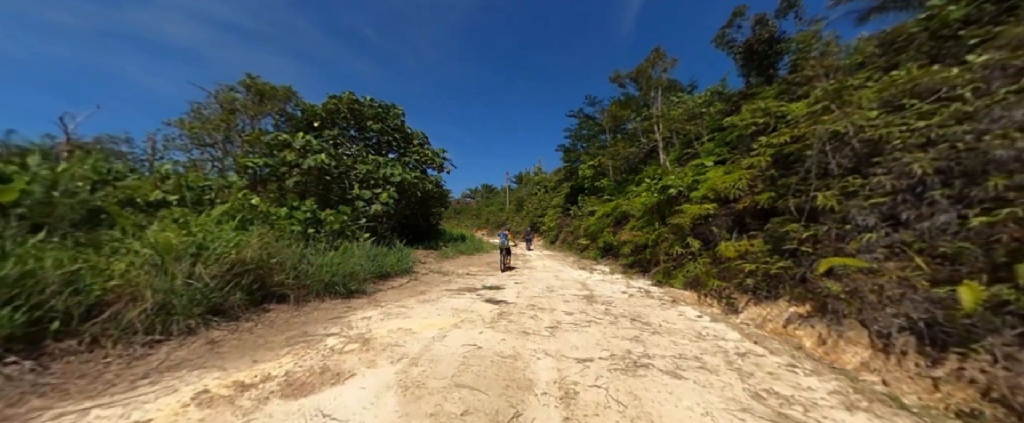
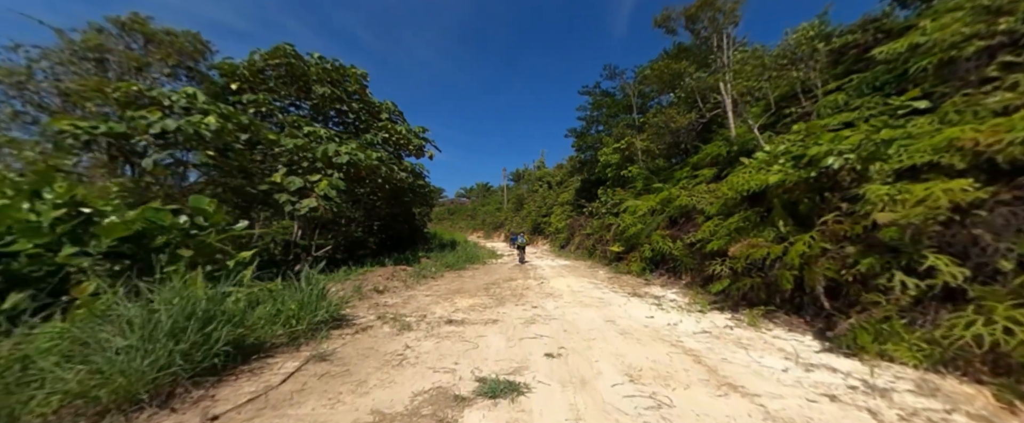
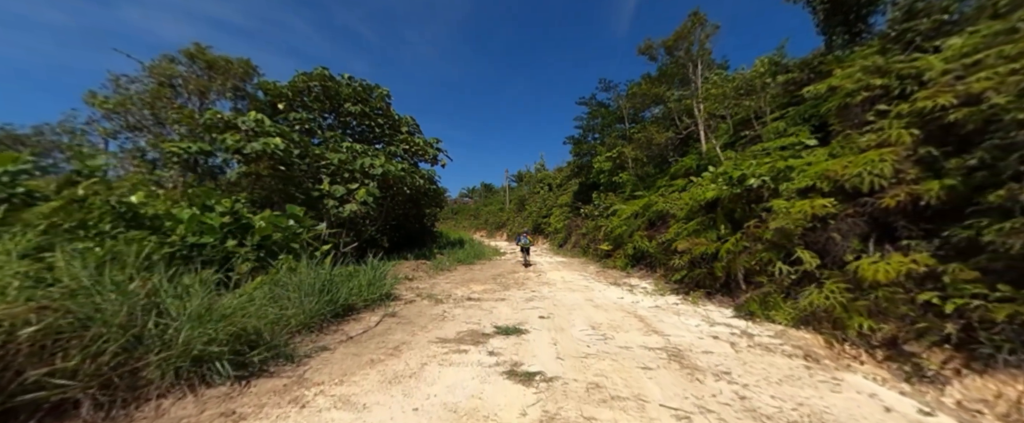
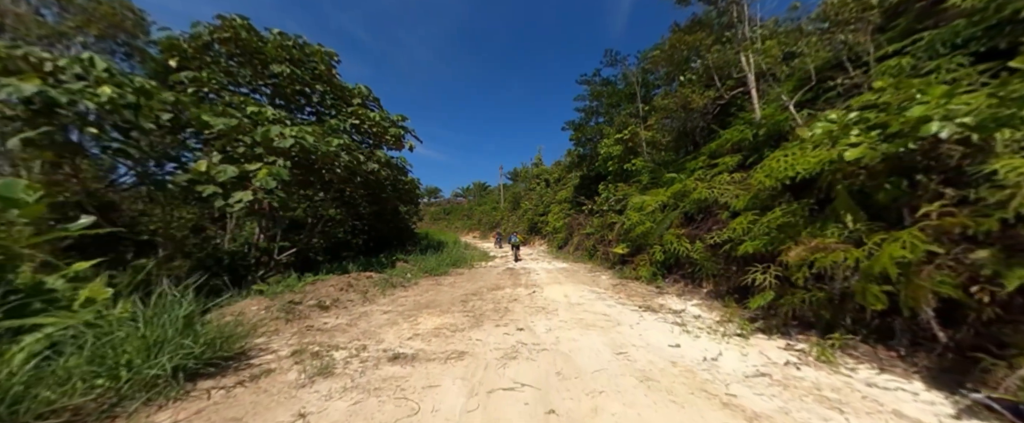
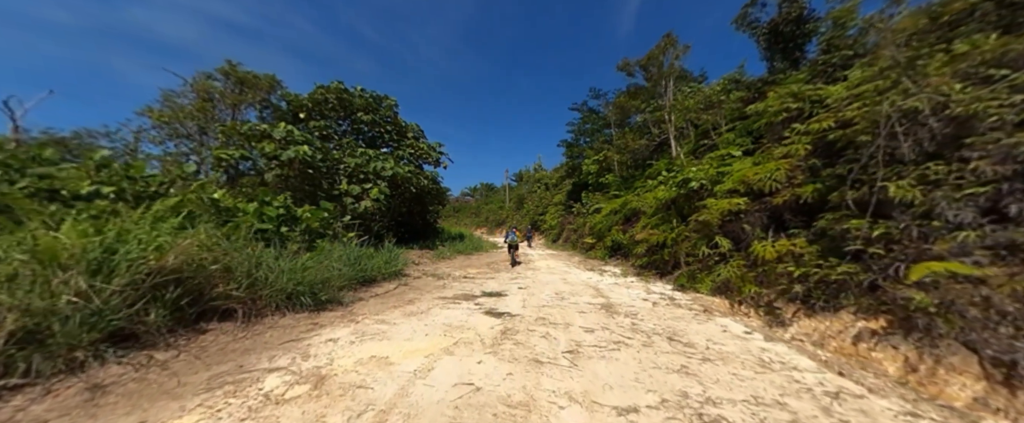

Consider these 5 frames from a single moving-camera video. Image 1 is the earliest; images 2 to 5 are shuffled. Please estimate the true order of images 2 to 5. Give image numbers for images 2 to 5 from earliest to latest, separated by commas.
5, 3, 2, 4
